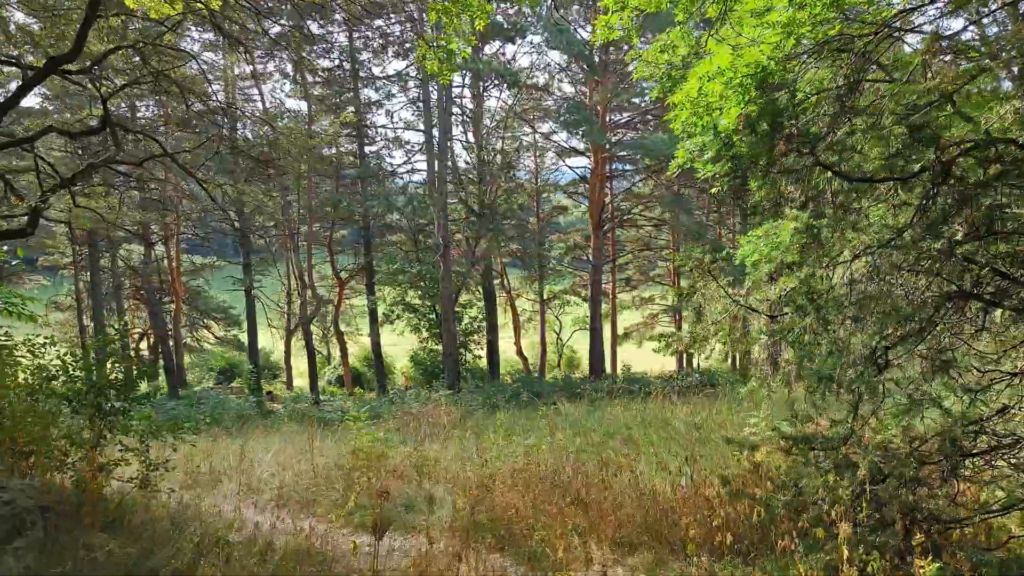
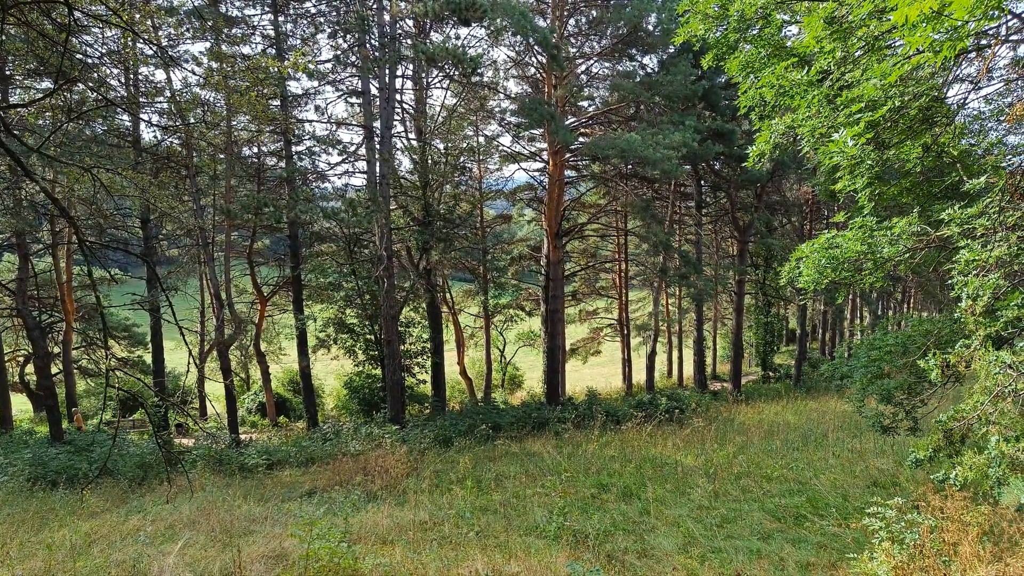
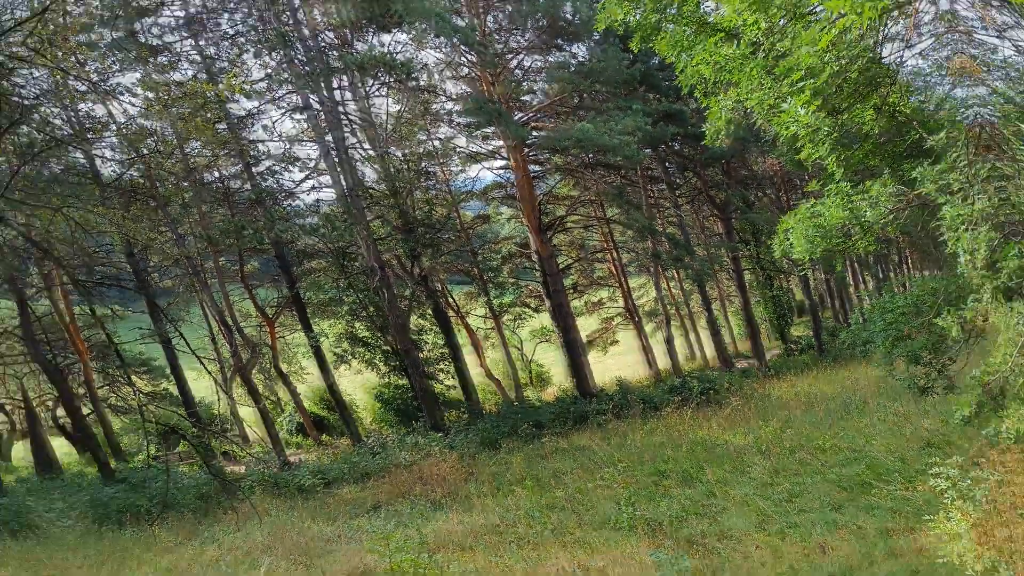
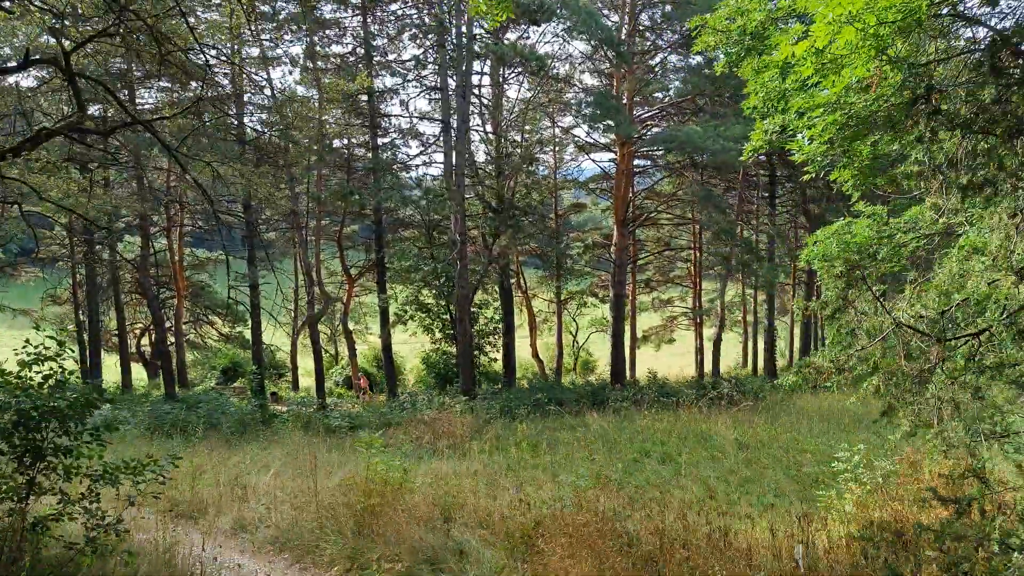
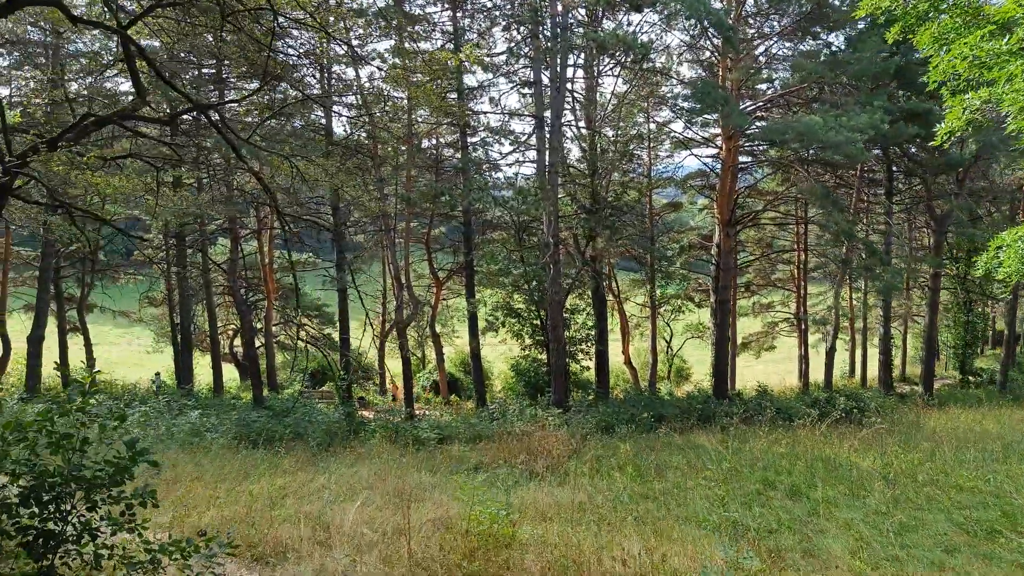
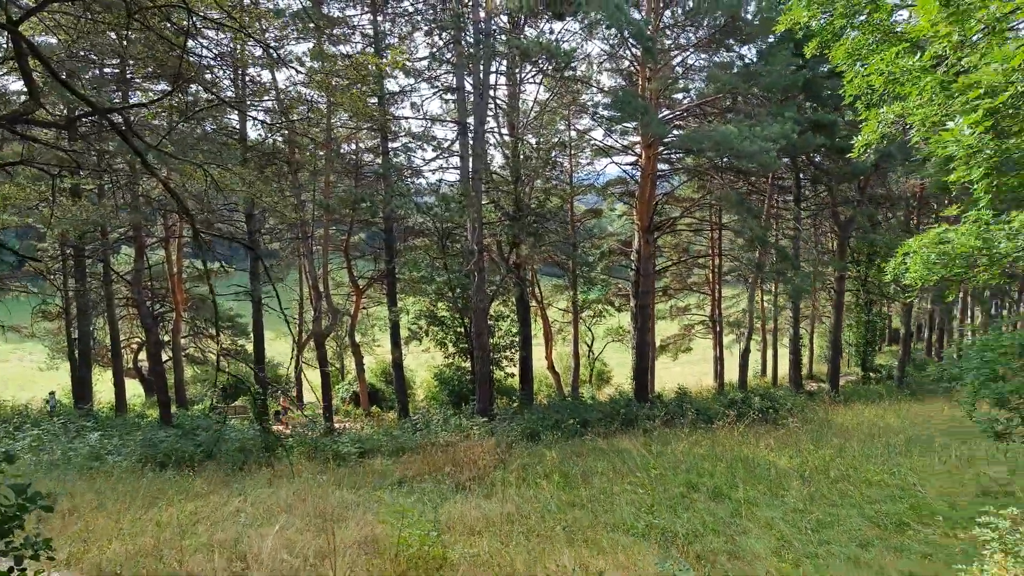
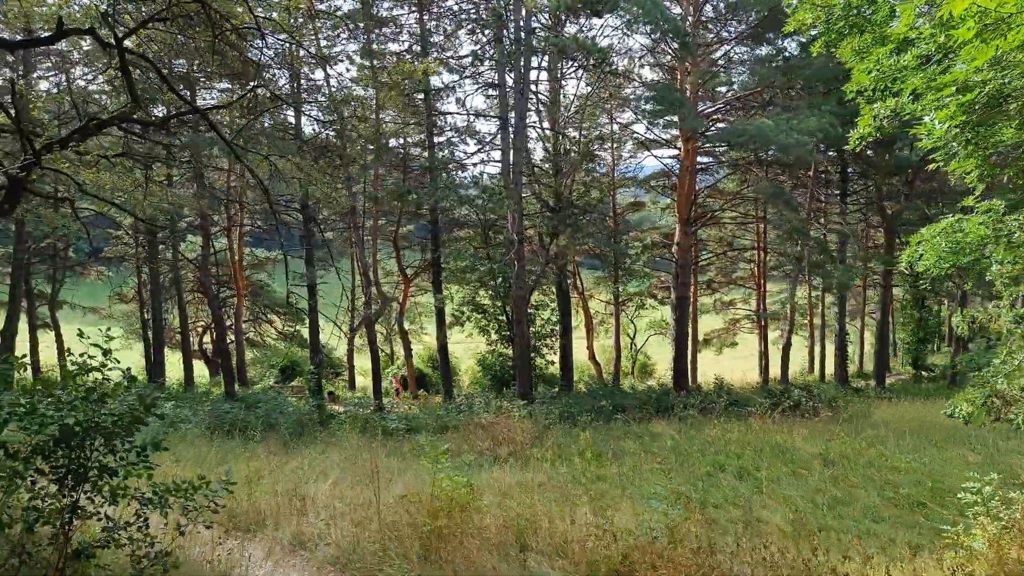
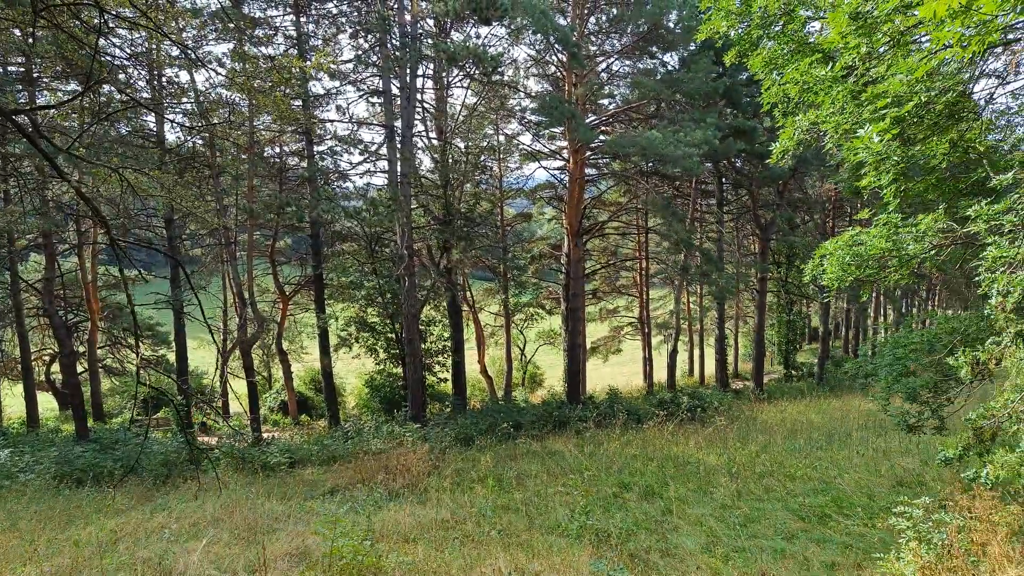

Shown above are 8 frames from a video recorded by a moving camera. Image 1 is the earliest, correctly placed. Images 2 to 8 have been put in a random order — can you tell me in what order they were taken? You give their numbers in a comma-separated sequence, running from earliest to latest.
4, 7, 5, 6, 8, 2, 3
